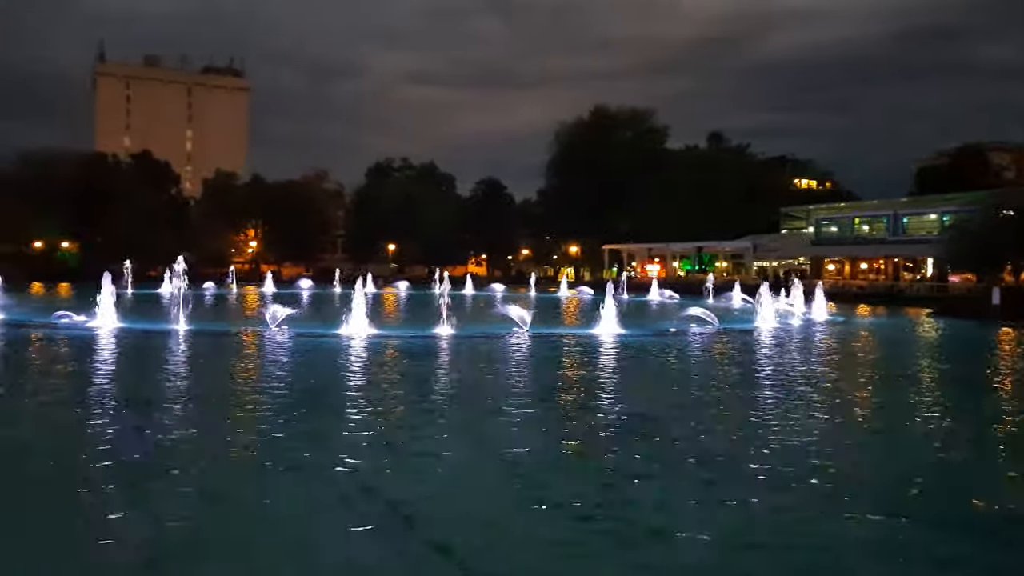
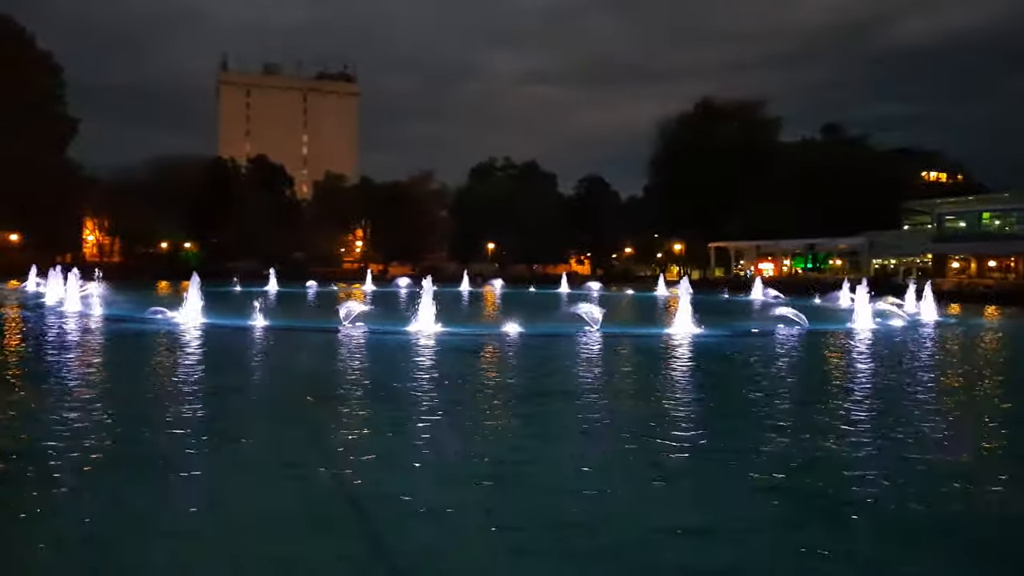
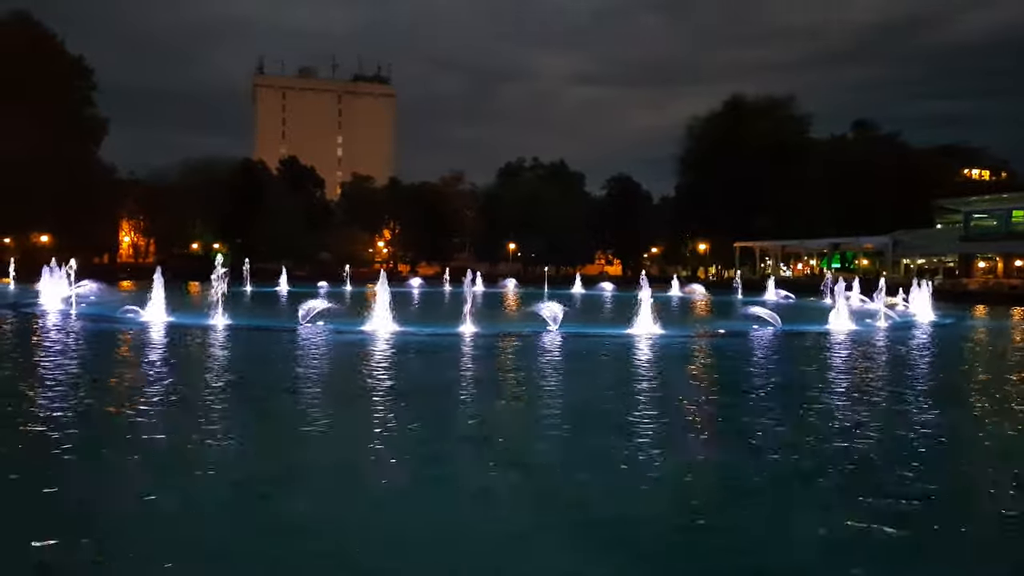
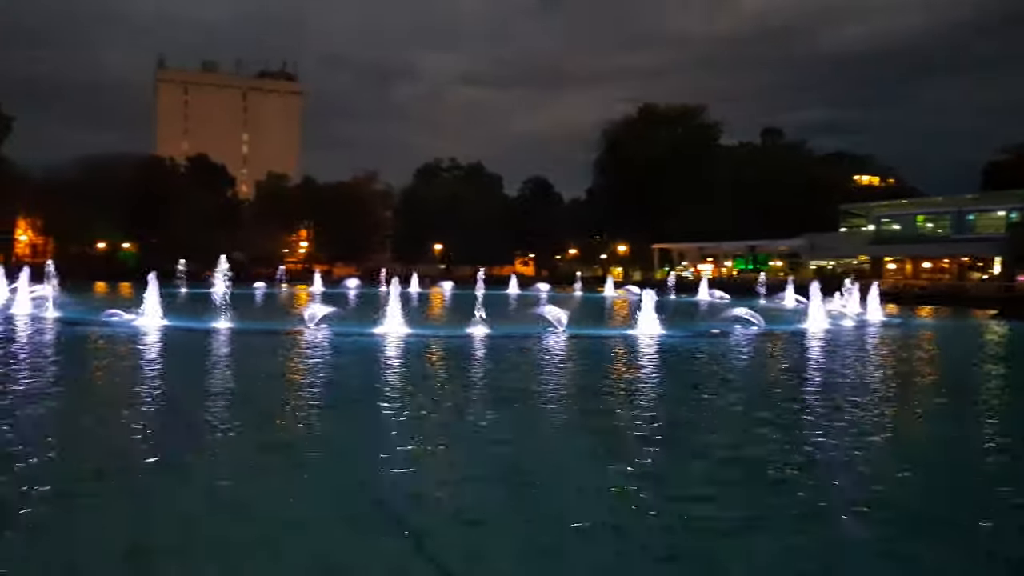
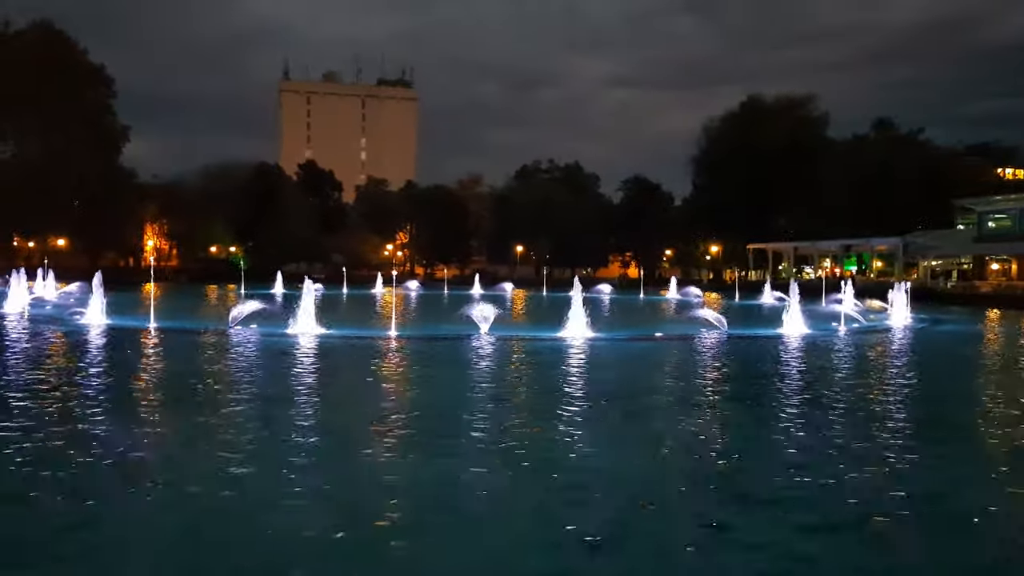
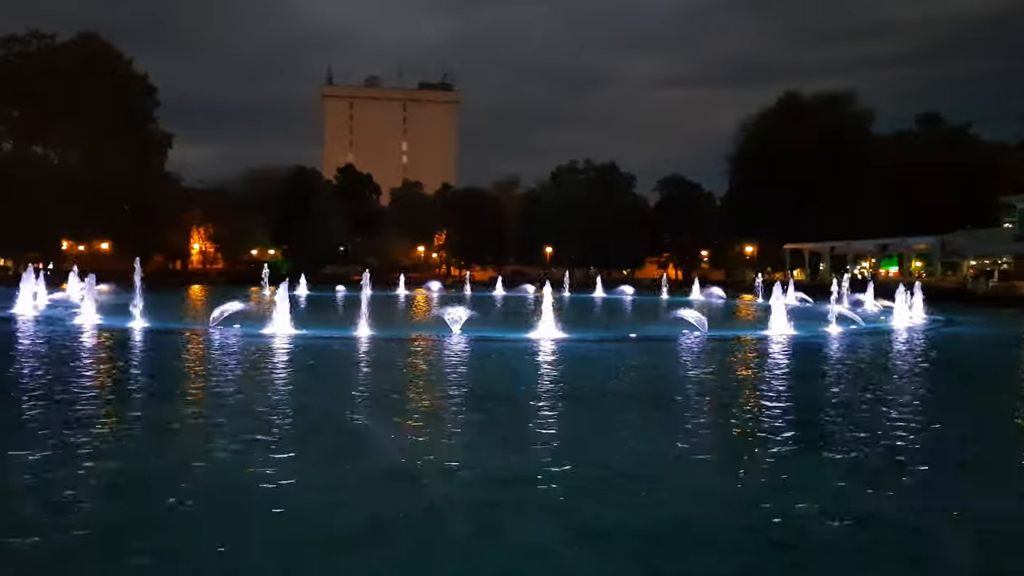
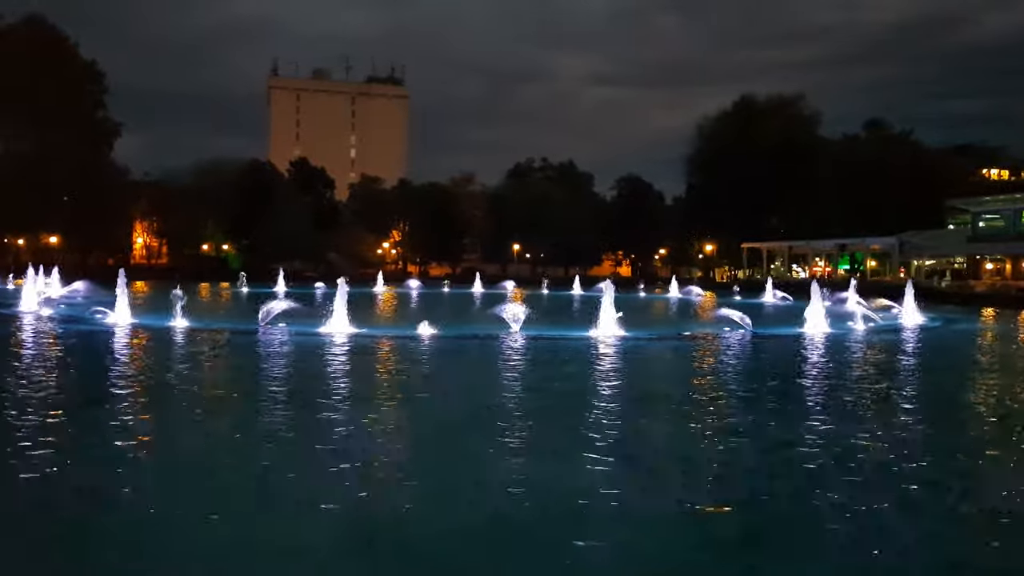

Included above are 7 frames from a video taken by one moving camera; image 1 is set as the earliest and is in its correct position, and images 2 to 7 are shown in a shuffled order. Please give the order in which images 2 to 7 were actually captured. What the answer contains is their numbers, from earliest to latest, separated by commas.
4, 2, 3, 7, 5, 6
